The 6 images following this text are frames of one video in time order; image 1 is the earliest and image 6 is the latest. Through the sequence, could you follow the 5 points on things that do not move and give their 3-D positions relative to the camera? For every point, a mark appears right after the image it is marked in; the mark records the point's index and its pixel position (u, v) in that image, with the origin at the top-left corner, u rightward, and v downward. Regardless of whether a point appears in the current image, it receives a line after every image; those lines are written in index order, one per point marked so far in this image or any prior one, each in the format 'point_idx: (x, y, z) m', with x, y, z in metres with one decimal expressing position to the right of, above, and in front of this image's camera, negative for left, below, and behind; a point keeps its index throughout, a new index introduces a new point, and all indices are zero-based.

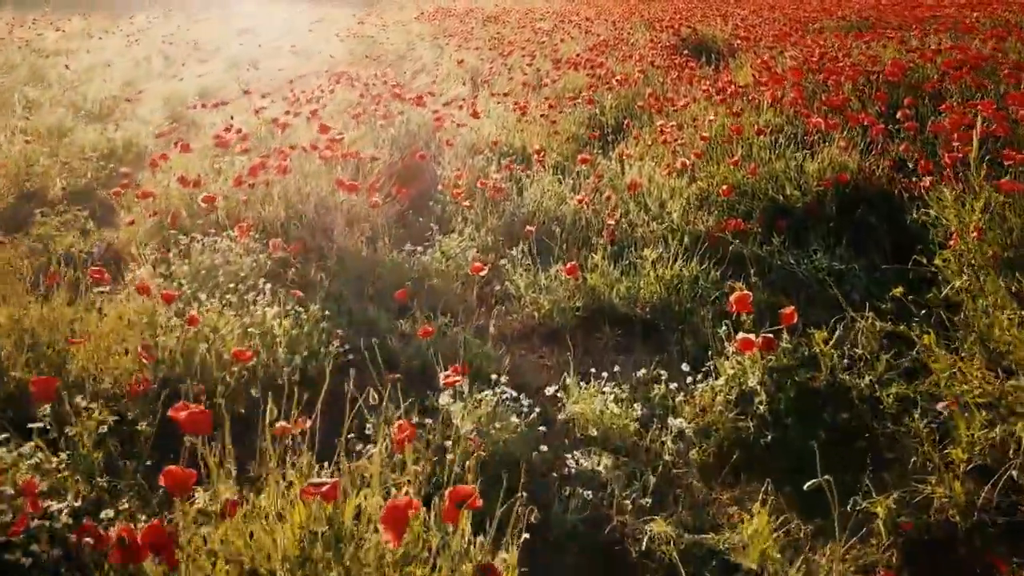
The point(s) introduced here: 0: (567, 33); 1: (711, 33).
0: (+1.0, +4.5, +13.8) m
1: (+2.6, +3.3, +10.4) m
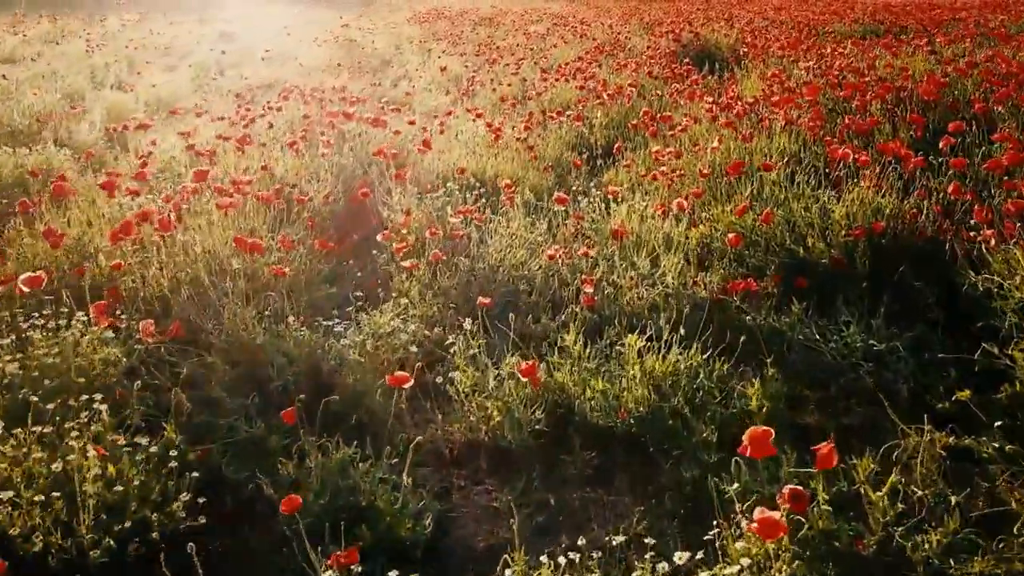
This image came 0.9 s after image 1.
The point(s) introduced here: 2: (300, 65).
0: (+0.8, +4.2, +13.0) m
1: (+2.5, +3.0, +9.6) m
2: (-3.0, +3.1, +11.1) m
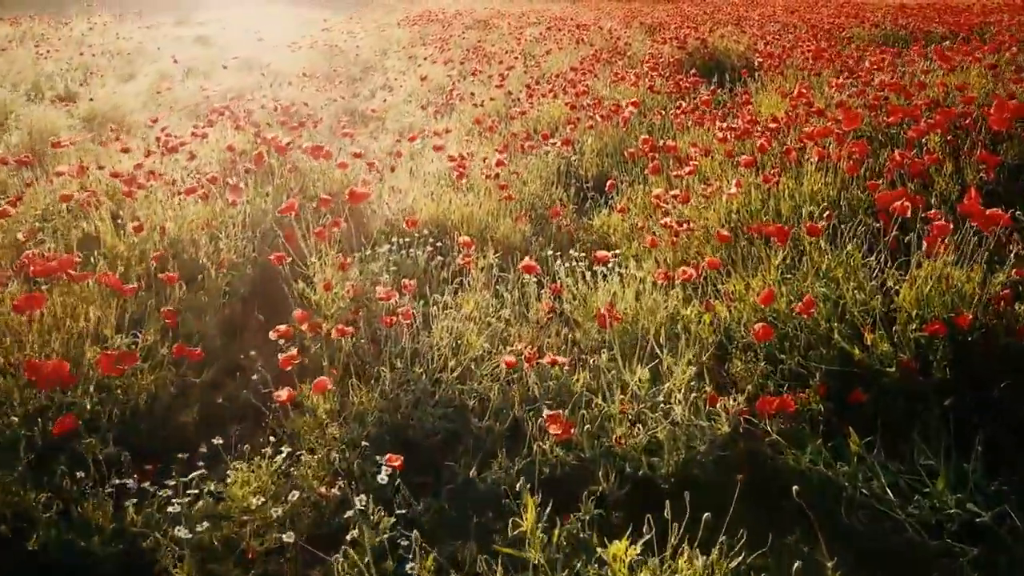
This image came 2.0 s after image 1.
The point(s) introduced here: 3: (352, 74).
0: (+0.7, +3.8, +12.1) m
1: (+2.3, +2.6, +8.7) m
2: (-3.1, +2.7, +10.2) m
3: (-2.3, +3.0, +11.2) m
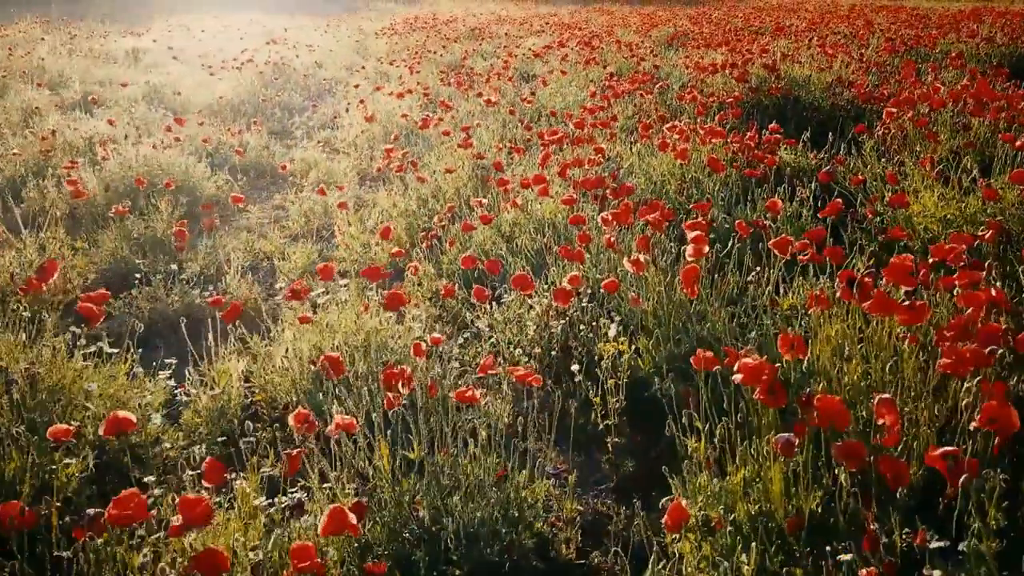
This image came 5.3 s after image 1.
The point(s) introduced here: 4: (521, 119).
0: (+0.6, +2.7, +9.4) m
1: (+2.2, +1.5, +5.9) m
2: (-3.2, +1.6, +7.5) m
3: (-2.4, +2.0, +8.5) m
4: (+0.1, +1.4, +6.5) m
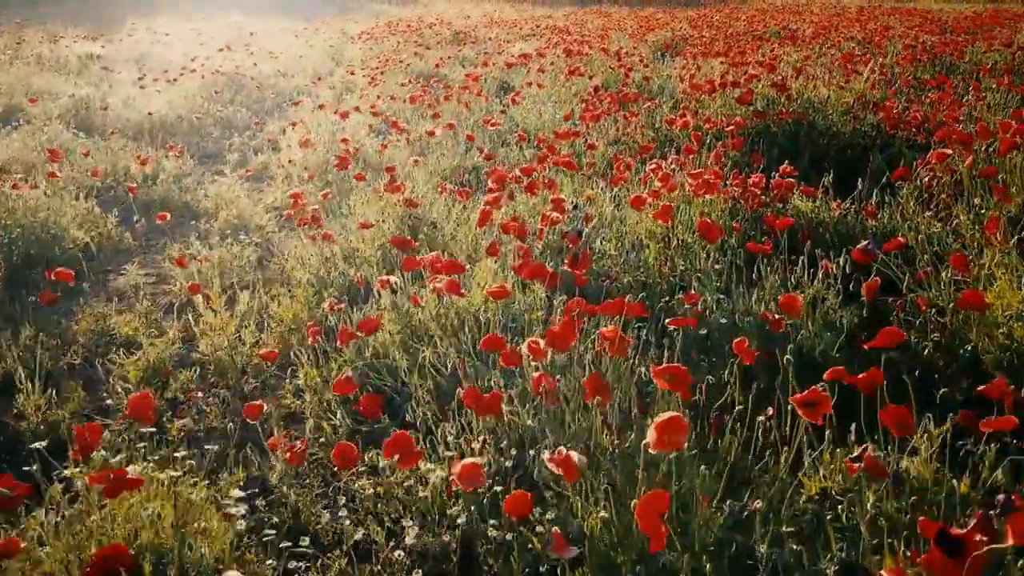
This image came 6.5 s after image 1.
0: (+0.3, +2.3, +8.4) m
1: (+1.9, +1.1, +4.9) m
2: (-3.5, +1.2, +6.4) m
3: (-2.7, +1.6, +7.5) m
4: (-0.2, +1.0, +5.4) m
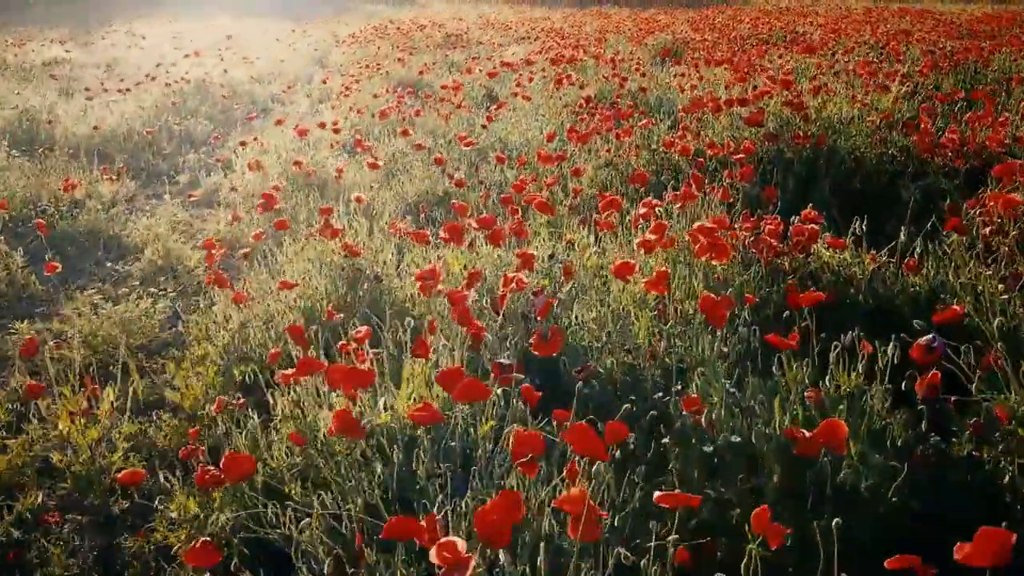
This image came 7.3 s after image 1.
0: (+0.2, +2.0, +7.7) m
1: (+1.7, +0.9, +4.2) m
2: (-3.7, +1.0, +5.8) m
3: (-2.8, +1.3, +6.8) m
4: (-0.4, +0.7, +4.7) m
